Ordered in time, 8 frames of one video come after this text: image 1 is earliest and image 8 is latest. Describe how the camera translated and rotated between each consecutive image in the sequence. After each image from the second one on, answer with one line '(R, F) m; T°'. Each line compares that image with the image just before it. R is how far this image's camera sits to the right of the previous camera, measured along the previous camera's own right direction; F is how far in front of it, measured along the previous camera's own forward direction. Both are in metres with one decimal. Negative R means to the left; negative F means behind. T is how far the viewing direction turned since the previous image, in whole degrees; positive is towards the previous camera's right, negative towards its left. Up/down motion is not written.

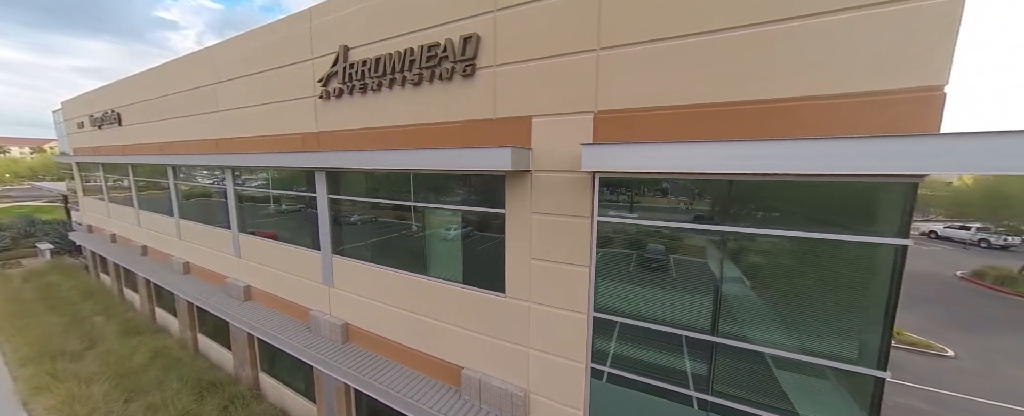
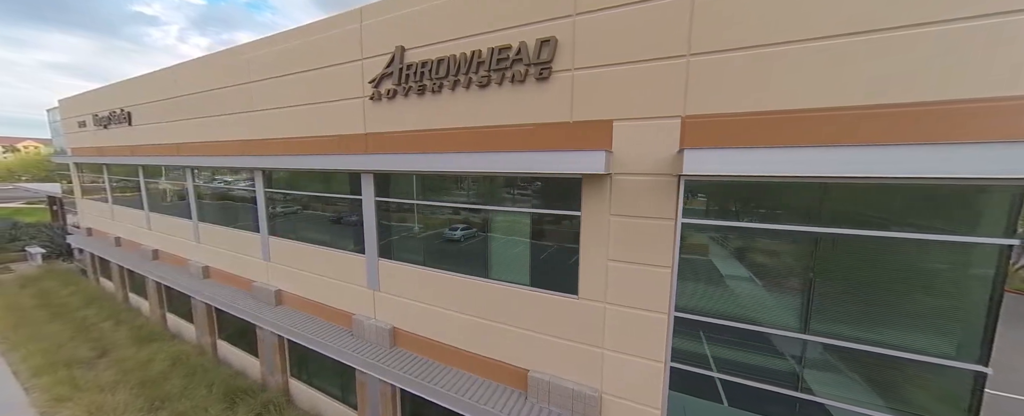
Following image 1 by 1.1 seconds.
(-1.3, 0.0) m; +2°
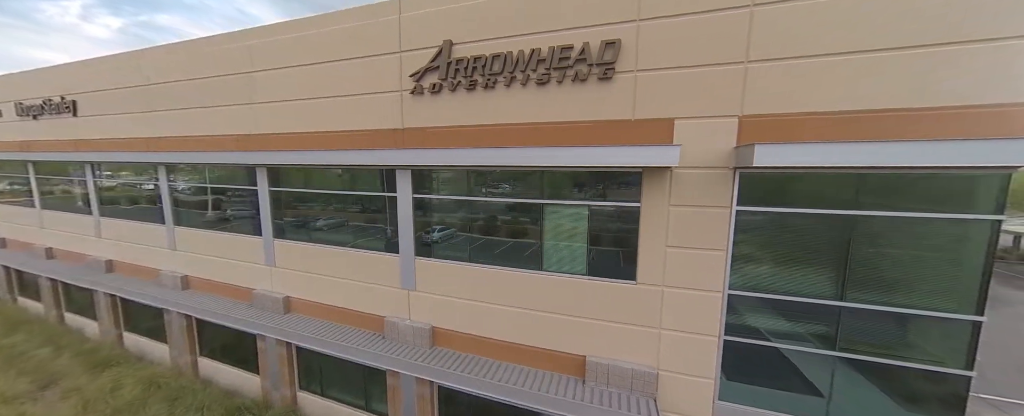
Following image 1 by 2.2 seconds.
(-1.7, -0.1) m; +7°
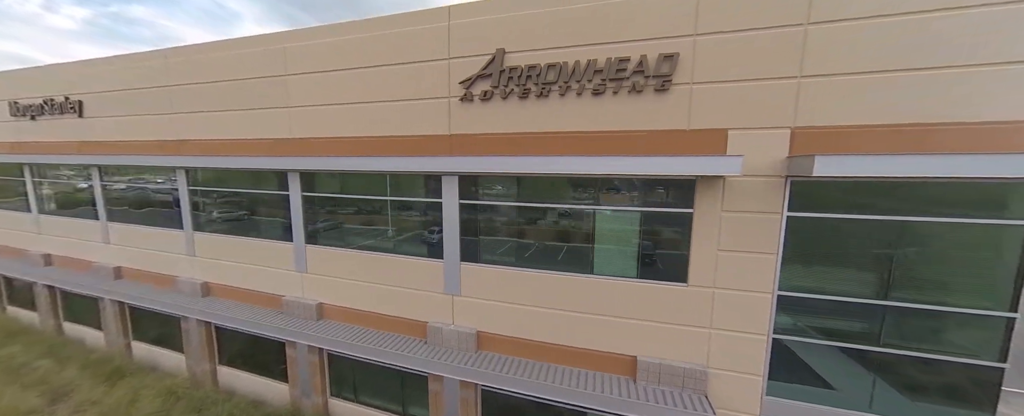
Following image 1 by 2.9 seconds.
(-1.3, -0.1) m; +2°
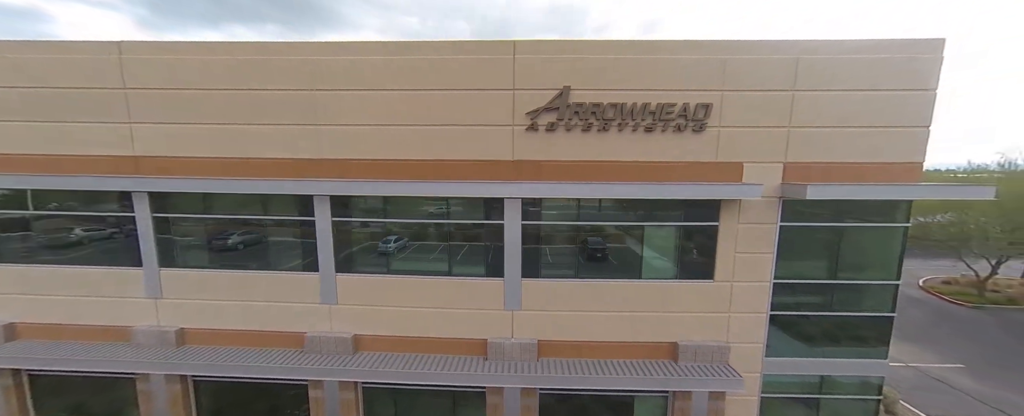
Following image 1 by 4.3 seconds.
(-3.1, -0.2) m; +14°
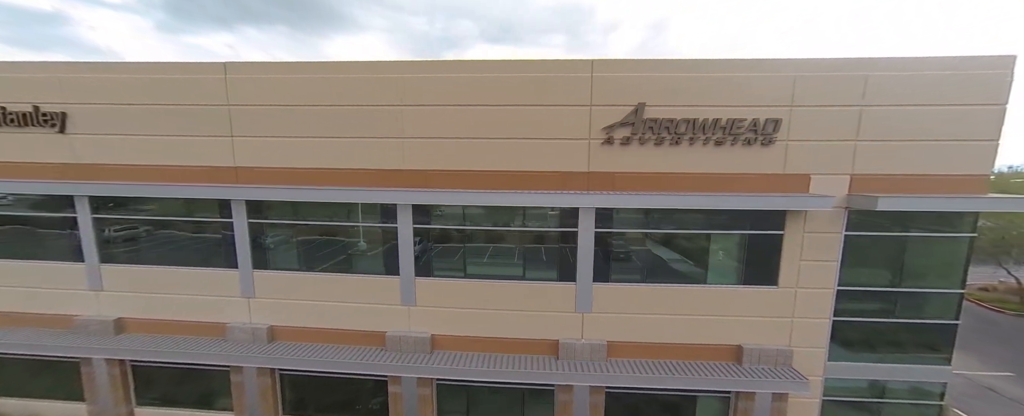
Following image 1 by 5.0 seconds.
(-1.6, -0.5) m; -1°
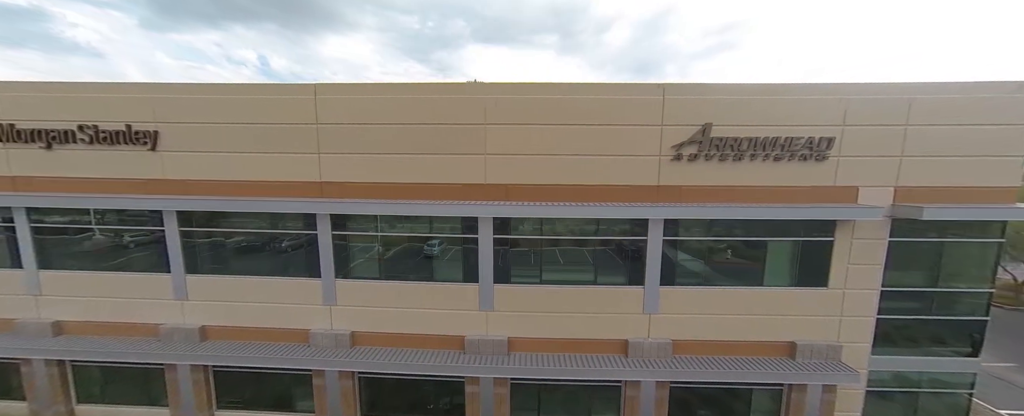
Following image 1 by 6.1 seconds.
(-2.2, -0.6) m; +1°
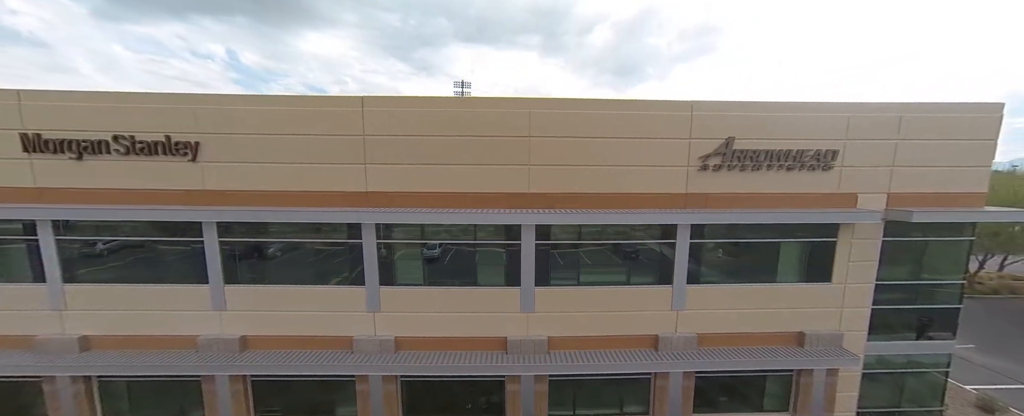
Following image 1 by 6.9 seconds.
(-1.7, -0.4) m; +3°
